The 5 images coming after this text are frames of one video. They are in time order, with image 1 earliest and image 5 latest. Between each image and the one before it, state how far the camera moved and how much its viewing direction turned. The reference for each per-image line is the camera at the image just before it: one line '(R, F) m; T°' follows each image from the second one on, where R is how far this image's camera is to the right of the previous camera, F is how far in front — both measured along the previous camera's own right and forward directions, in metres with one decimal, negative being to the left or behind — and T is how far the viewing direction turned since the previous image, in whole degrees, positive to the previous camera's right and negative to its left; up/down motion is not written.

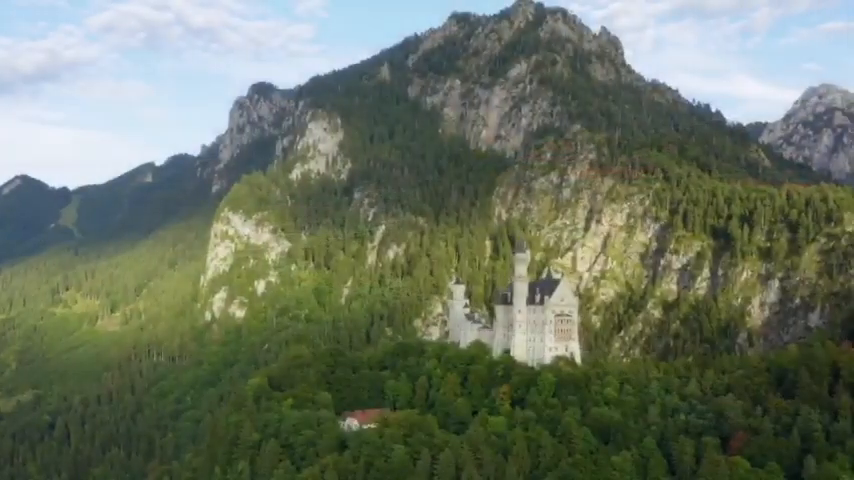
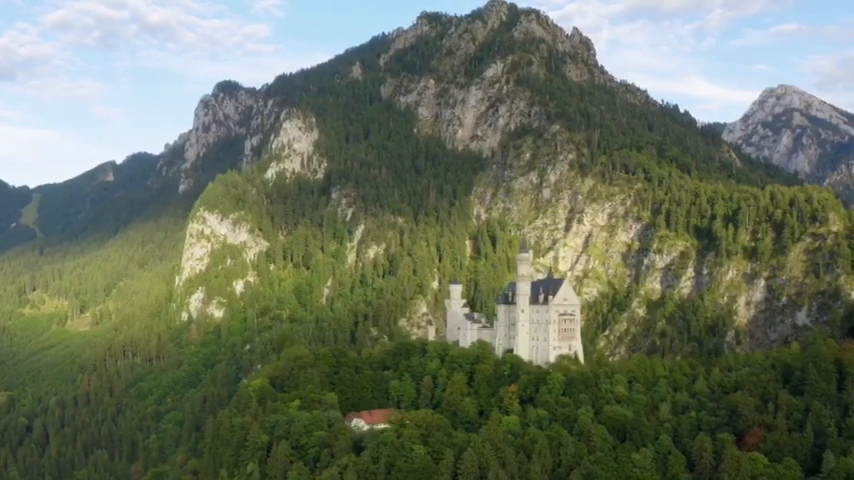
(-4.2, -0.1) m; +2°
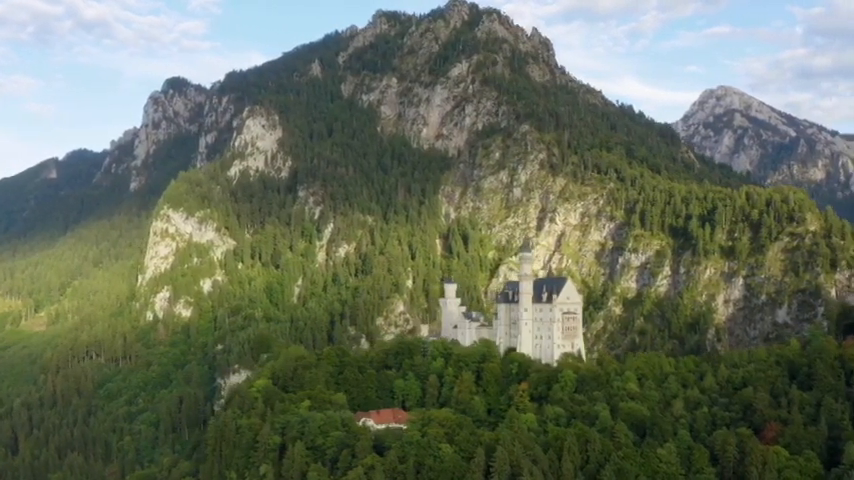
(-6.0, -0.2) m; +3°
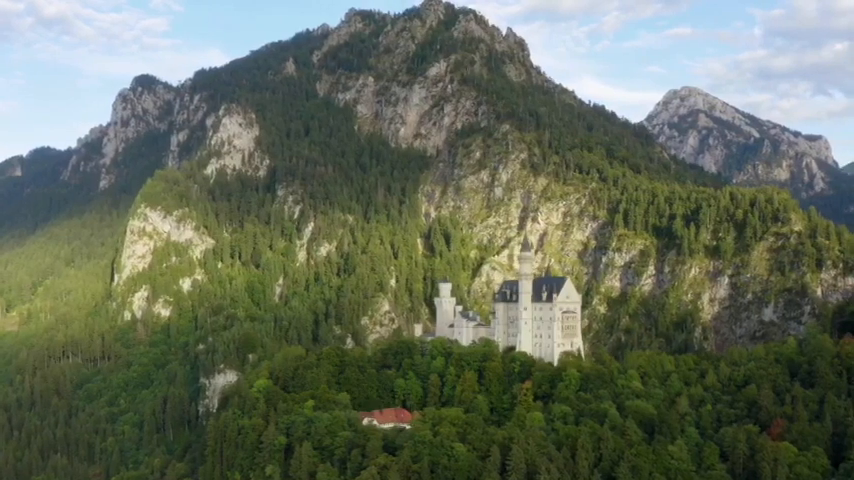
(-3.5, -0.3) m; +2°
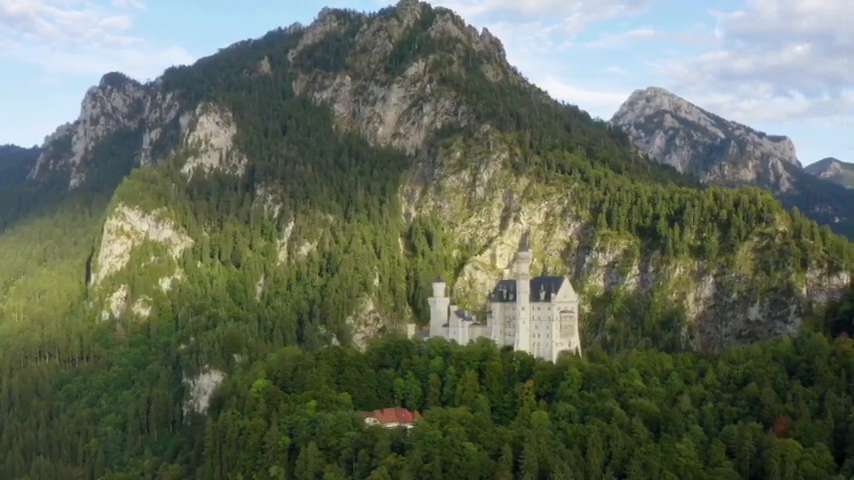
(-3.2, -0.3) m; +2°
